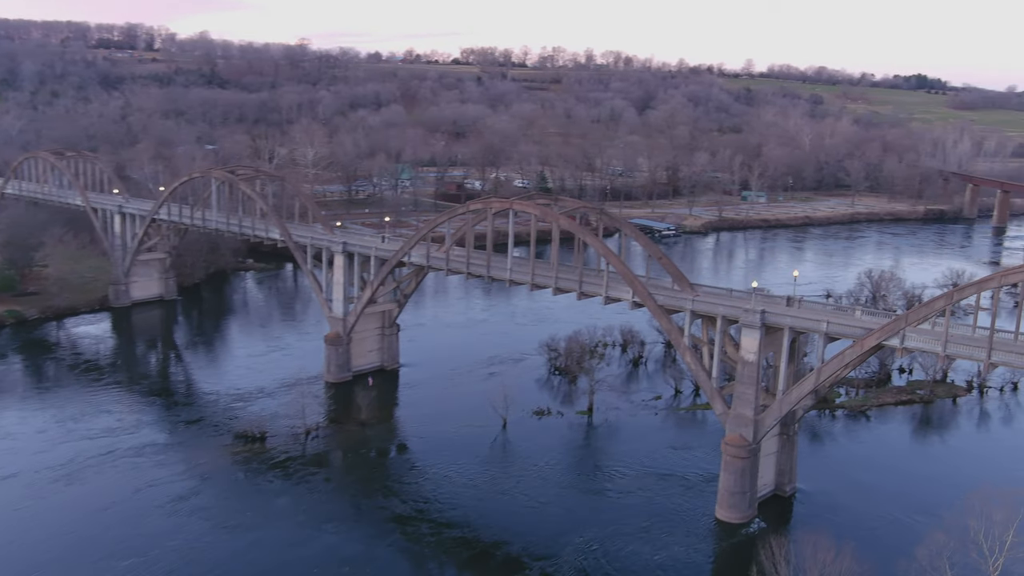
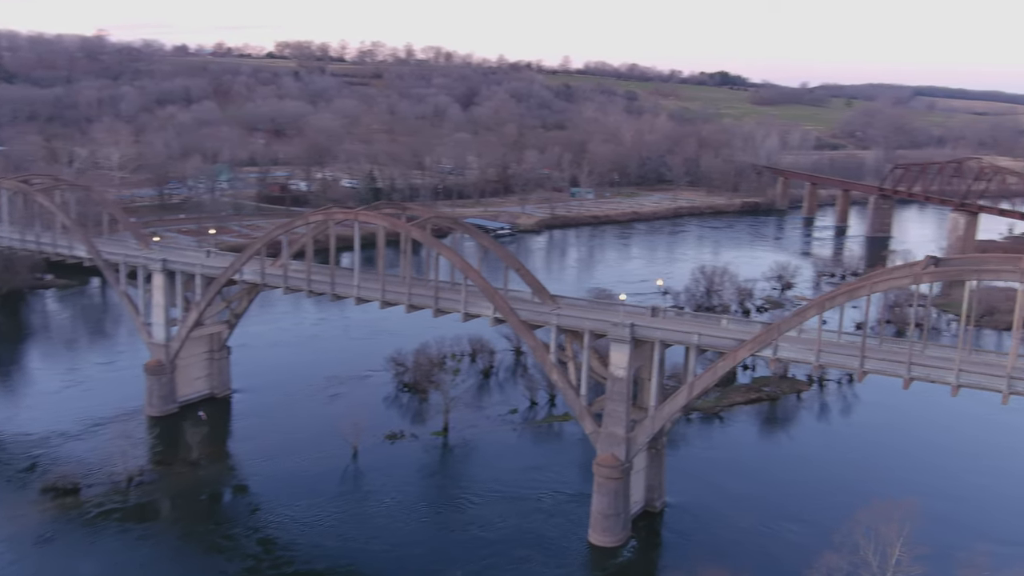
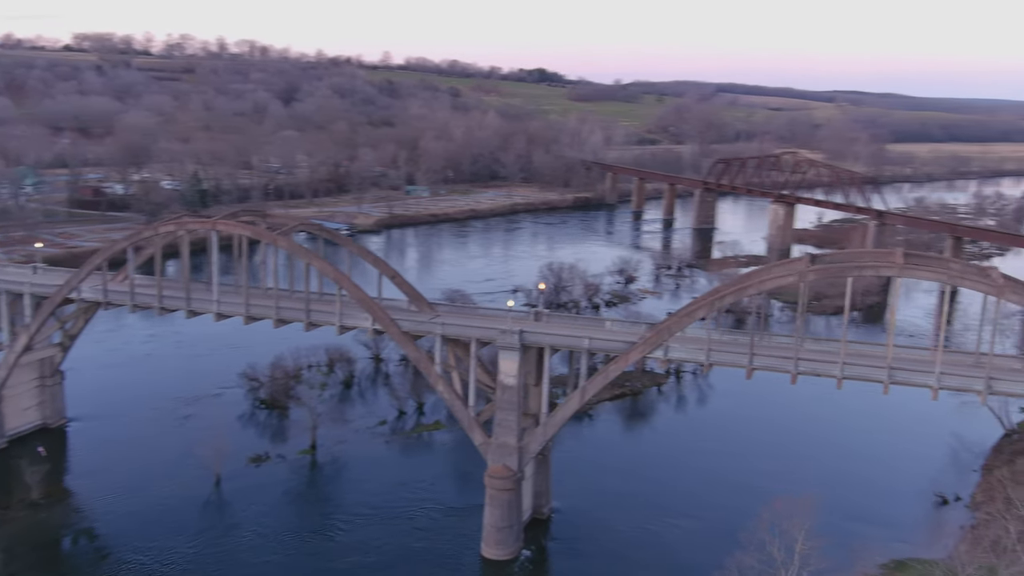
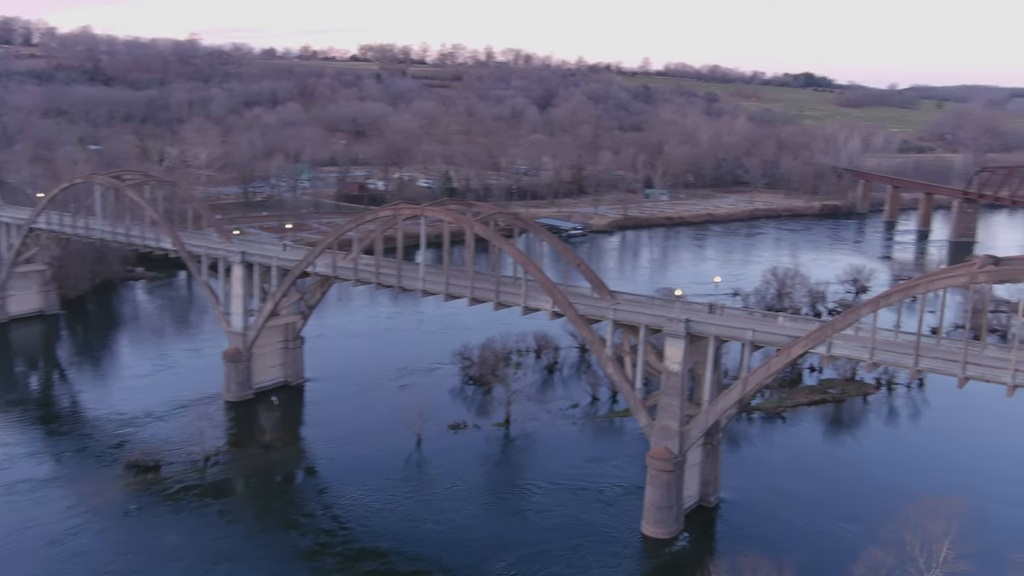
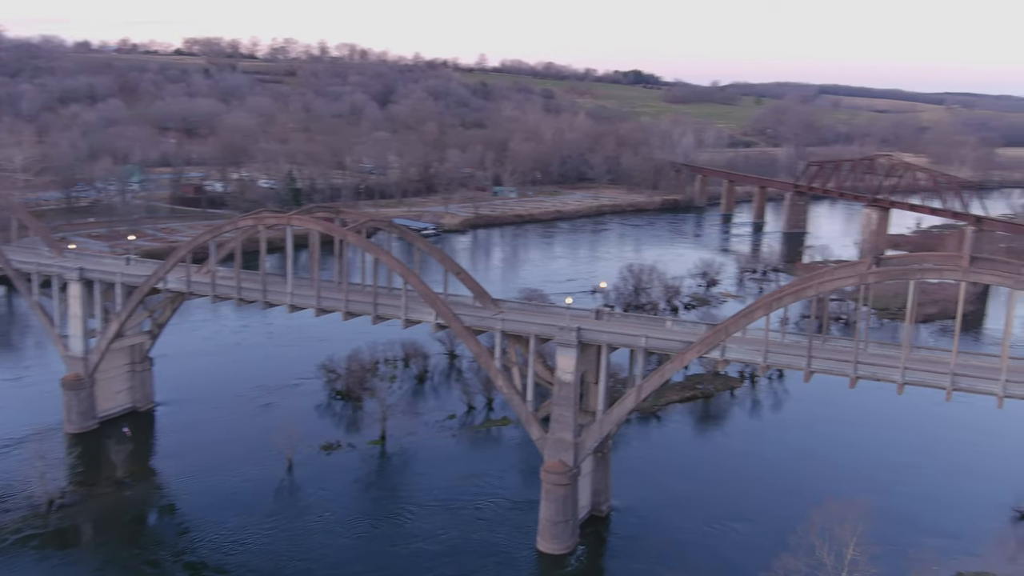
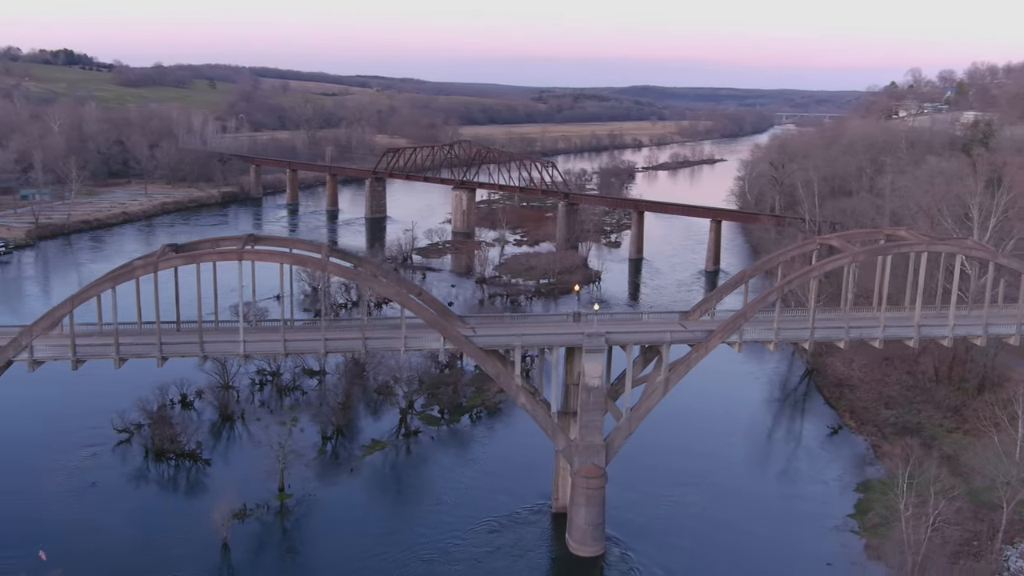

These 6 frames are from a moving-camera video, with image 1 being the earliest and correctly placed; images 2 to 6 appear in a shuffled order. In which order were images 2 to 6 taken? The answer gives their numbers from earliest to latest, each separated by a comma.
4, 2, 5, 3, 6
